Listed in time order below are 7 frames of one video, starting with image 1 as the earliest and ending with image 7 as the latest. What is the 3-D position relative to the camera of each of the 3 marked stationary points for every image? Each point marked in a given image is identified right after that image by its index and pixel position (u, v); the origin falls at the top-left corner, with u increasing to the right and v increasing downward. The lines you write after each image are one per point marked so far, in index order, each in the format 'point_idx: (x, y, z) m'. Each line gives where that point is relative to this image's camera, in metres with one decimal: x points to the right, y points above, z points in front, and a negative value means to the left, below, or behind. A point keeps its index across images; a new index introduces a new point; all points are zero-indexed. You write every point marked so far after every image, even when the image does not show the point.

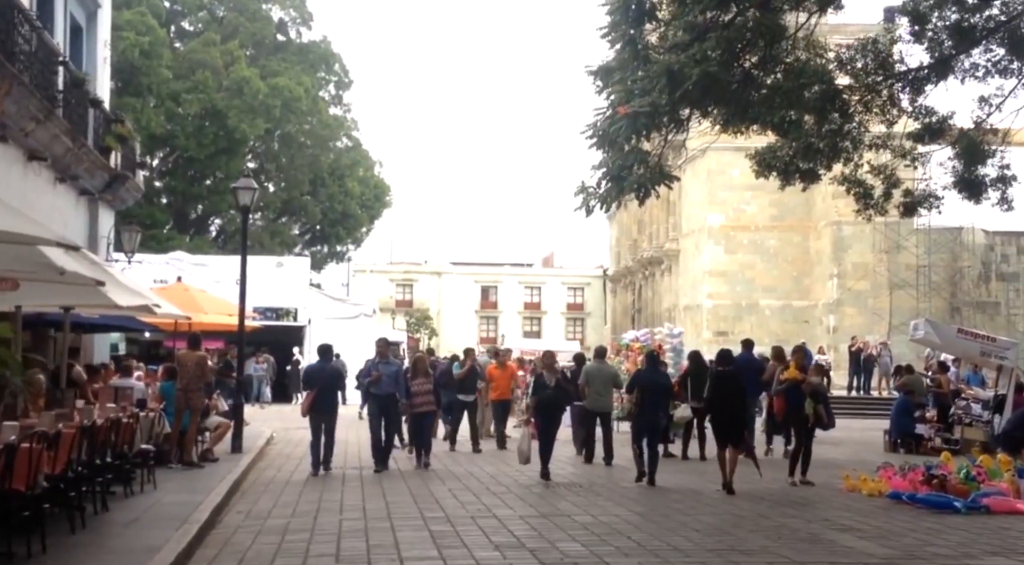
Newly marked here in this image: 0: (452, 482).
0: (-0.7, -2.4, +13.4) m
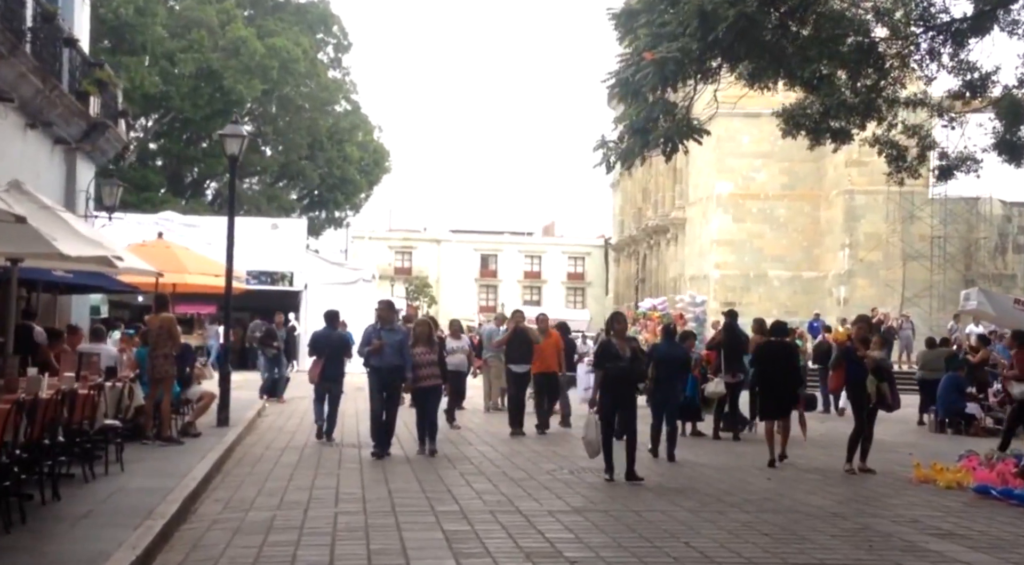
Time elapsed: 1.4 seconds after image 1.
0: (-0.5, -2.0, +11.8) m
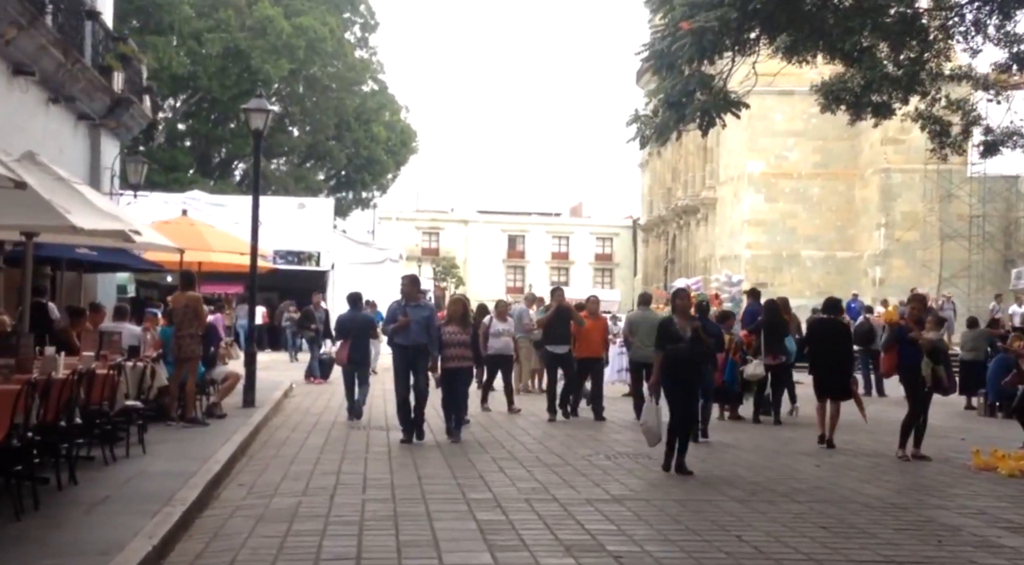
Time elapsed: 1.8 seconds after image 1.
0: (-0.2, -1.7, +11.3) m
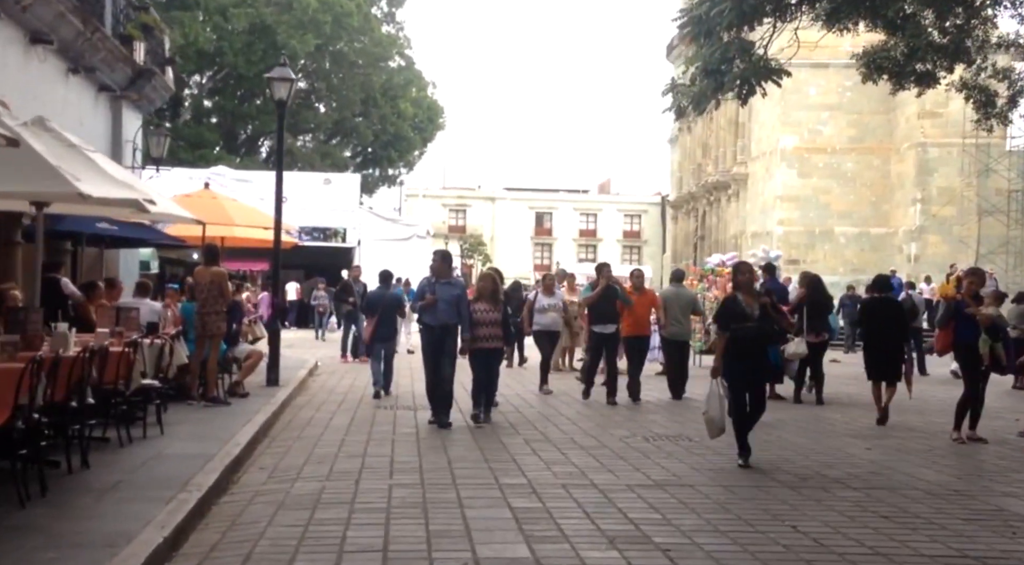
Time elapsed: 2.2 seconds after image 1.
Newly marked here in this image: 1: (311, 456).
0: (+0.2, -1.5, +10.8) m
1: (-1.7, -1.5, +9.5) m
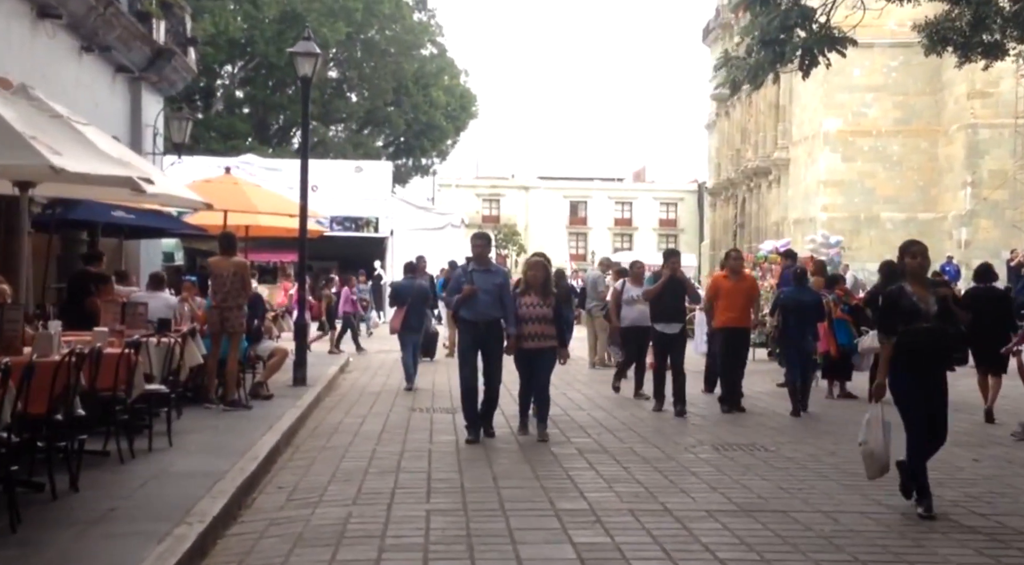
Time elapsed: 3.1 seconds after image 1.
0: (+0.6, -1.4, +9.6) m
1: (-1.3, -1.4, +8.4) m
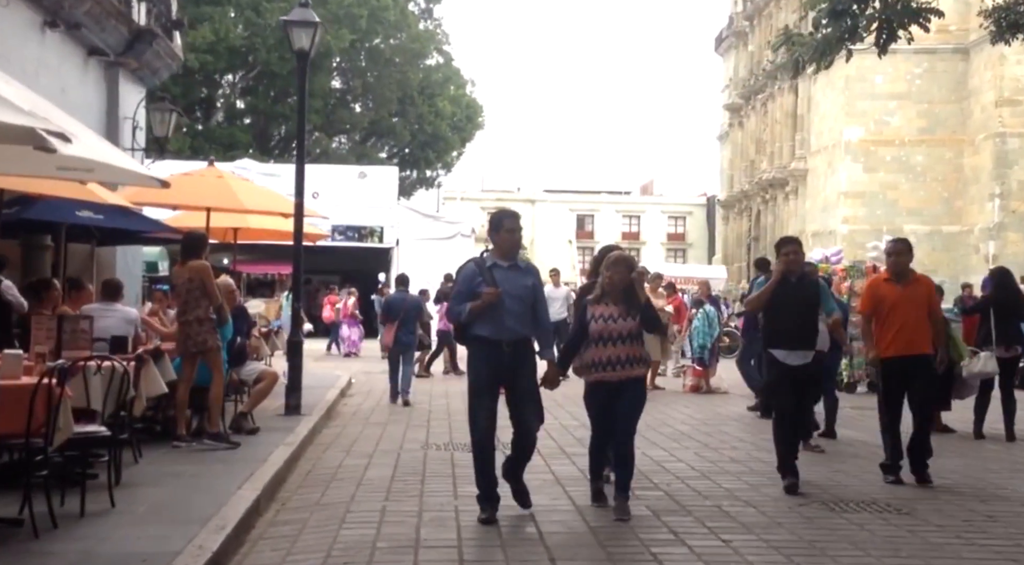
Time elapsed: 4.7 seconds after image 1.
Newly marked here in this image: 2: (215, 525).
0: (+0.9, -1.4, +7.4) m
1: (-1.0, -1.4, +6.2) m
2: (-1.6, -1.3, +6.2) m
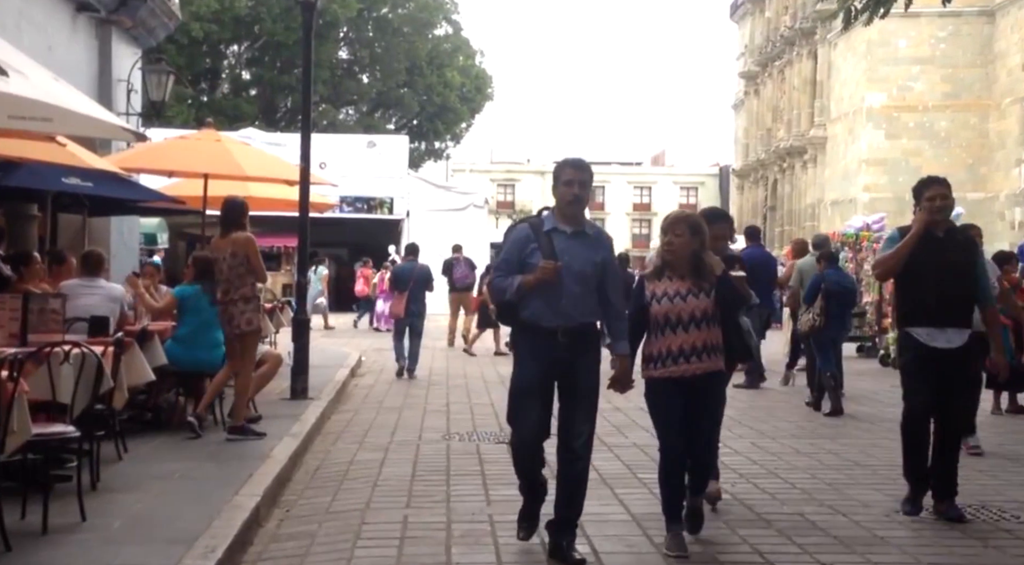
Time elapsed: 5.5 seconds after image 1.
0: (+1.2, -1.2, +6.3) m
1: (-0.7, -1.3, +5.1) m
2: (-1.4, -1.2, +5.1) m
